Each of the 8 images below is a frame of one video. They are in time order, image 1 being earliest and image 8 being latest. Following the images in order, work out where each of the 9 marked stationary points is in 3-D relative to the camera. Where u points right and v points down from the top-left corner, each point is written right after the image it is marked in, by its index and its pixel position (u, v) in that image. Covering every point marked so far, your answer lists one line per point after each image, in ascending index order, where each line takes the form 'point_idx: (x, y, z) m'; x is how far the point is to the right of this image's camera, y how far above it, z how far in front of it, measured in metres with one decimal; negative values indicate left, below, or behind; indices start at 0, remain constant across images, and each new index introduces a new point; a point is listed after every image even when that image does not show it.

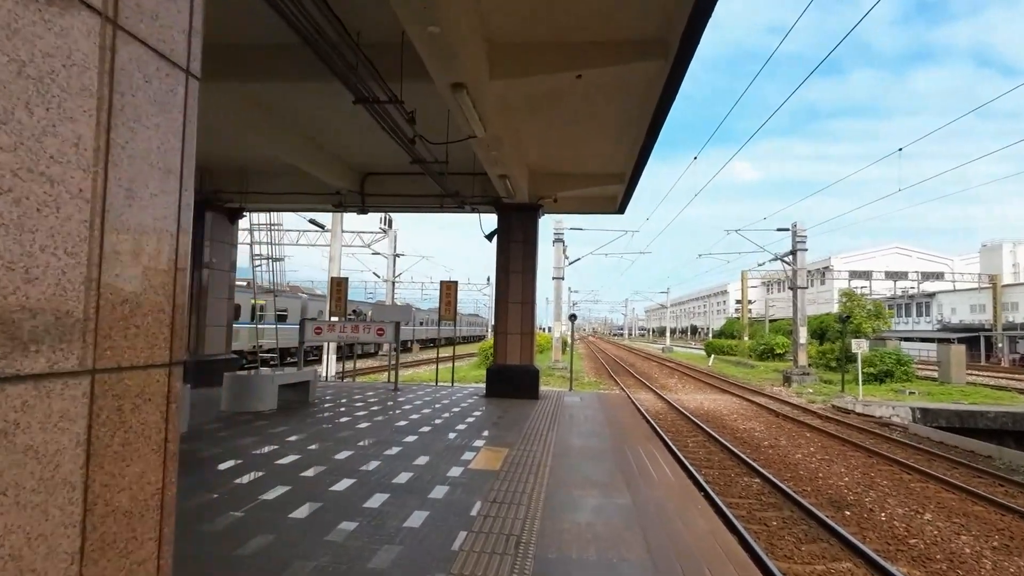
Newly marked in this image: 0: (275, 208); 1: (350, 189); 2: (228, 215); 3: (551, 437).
0: (-4.9, +1.7, +11.2) m
1: (-3.1, +1.9, +10.3) m
2: (-6.1, +1.6, +11.5) m
3: (+0.5, -1.8, +6.4) m
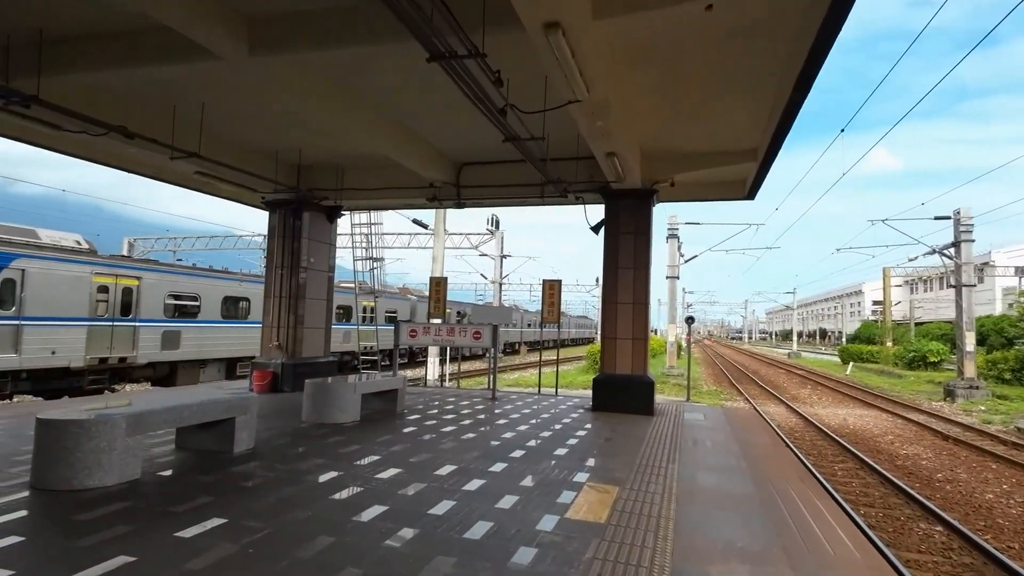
0: (-2.8, +1.7, +10.9) m
1: (-1.2, +1.9, +9.6) m
2: (-3.9, +1.6, +11.4) m
3: (+1.5, -1.8, +5.1) m
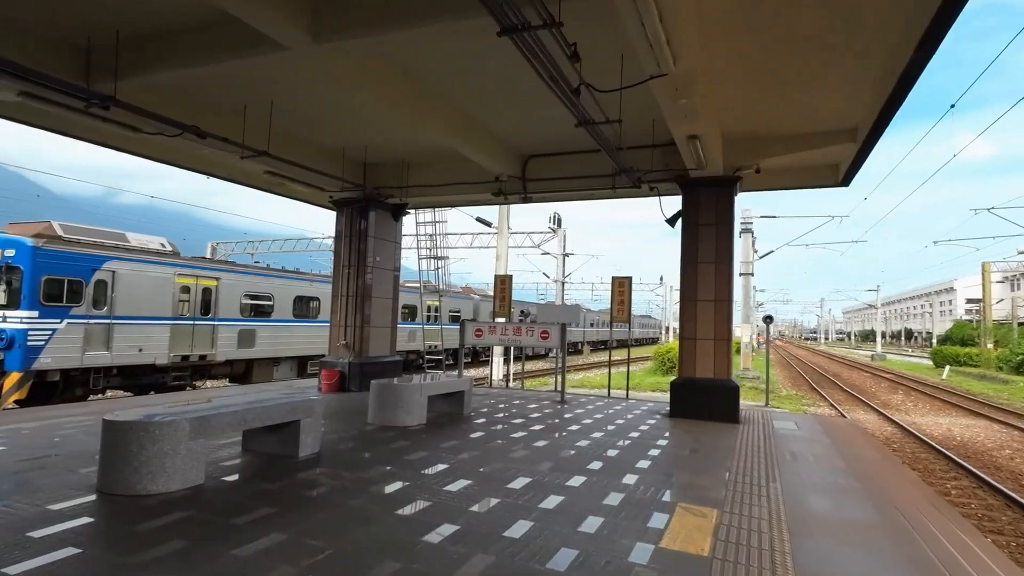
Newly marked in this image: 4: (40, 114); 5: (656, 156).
0: (-1.5, +1.7, +10.7) m
1: (0.0, +2.0, +9.3) m
2: (-2.5, +1.6, +11.3) m
3: (+2.2, -1.7, +4.5) m
4: (-6.5, +2.4, +7.4) m
5: (+2.1, +2.0, +7.9) m
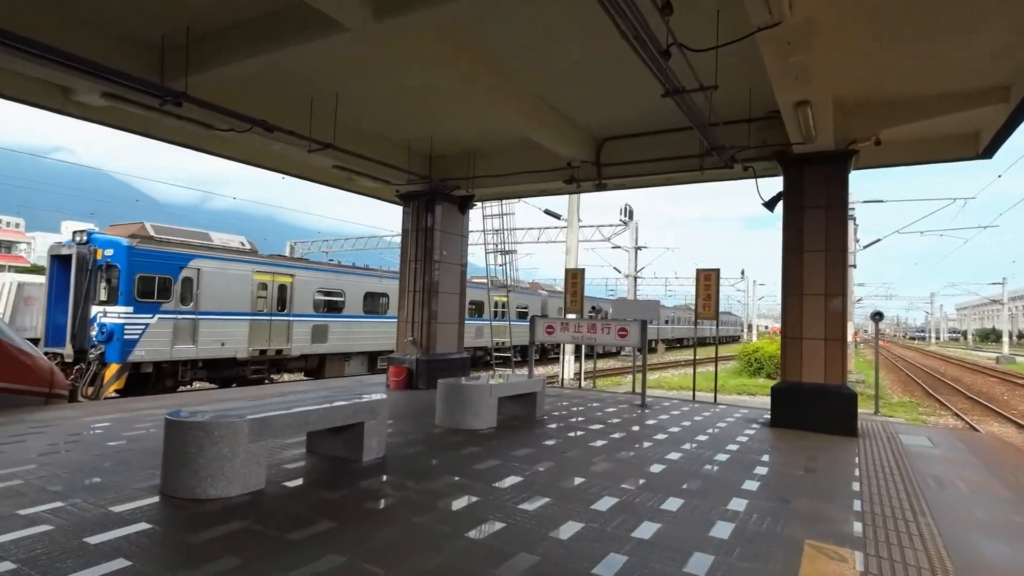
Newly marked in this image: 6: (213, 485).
0: (-0.1, +1.8, +10.2) m
1: (+1.2, +2.1, +8.6) m
2: (-1.0, +1.7, +11.0) m
3: (+2.8, -1.6, +3.7) m
4: (-5.5, +2.5, +7.6) m
5: (+3.1, +2.1, +7.1) m
6: (-2.0, -1.3, +3.7) m
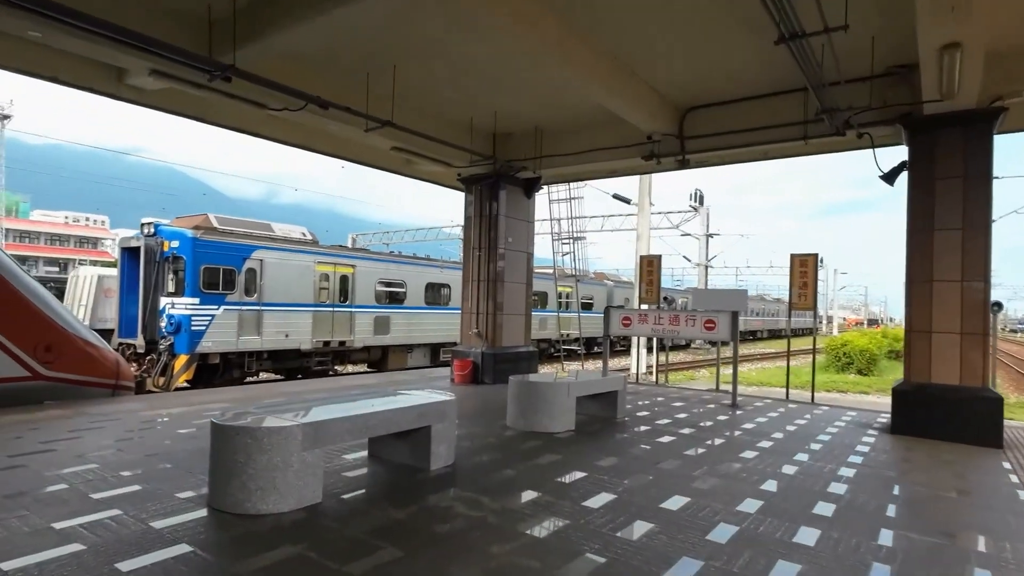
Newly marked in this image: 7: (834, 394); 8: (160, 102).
0: (+1.1, +2.0, +9.5) m
1: (+2.2, +2.3, +7.8) m
2: (+0.3, +1.9, +10.3) m
3: (+3.3, -1.5, +2.7) m
4: (-4.5, +2.6, +7.4) m
5: (+4.0, +2.2, +6.0) m
6: (-1.5, -1.3, +3.2) m
7: (+8.7, -2.9, +14.5) m
8: (-4.8, +2.5, +7.2) m
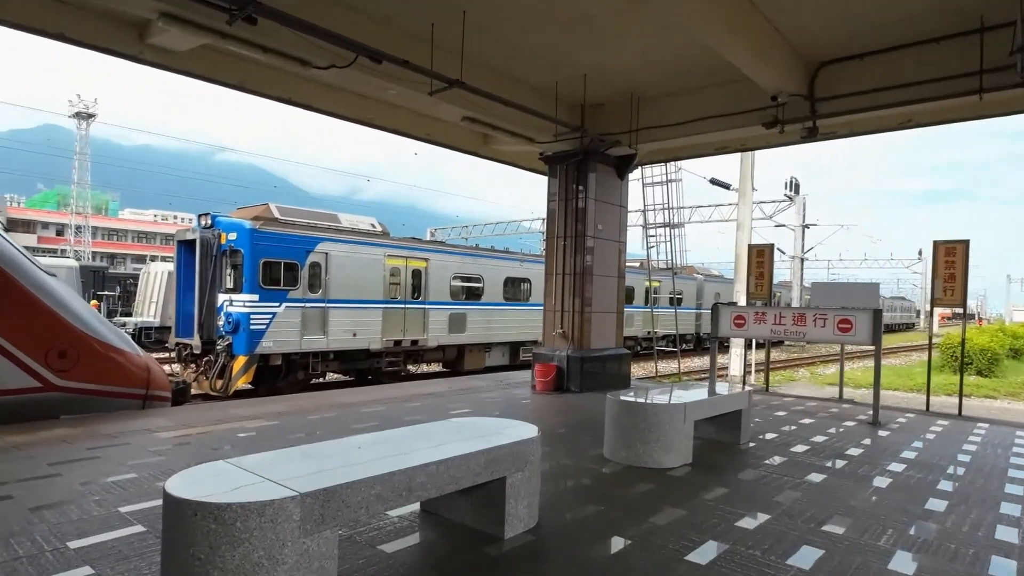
0: (+2.3, +2.2, +7.9) m
1: (+3.2, +2.4, +6.0) m
2: (+1.6, +2.0, +8.8) m
3: (+3.7, -1.4, +0.9) m
4: (-3.5, +2.7, +6.5) m
5: (+4.8, +2.3, +4.0) m
6: (-1.0, -1.2, +2.0) m
7: (+10.5, -2.7, +11.9) m
8: (-3.8, +2.6, +6.3) m
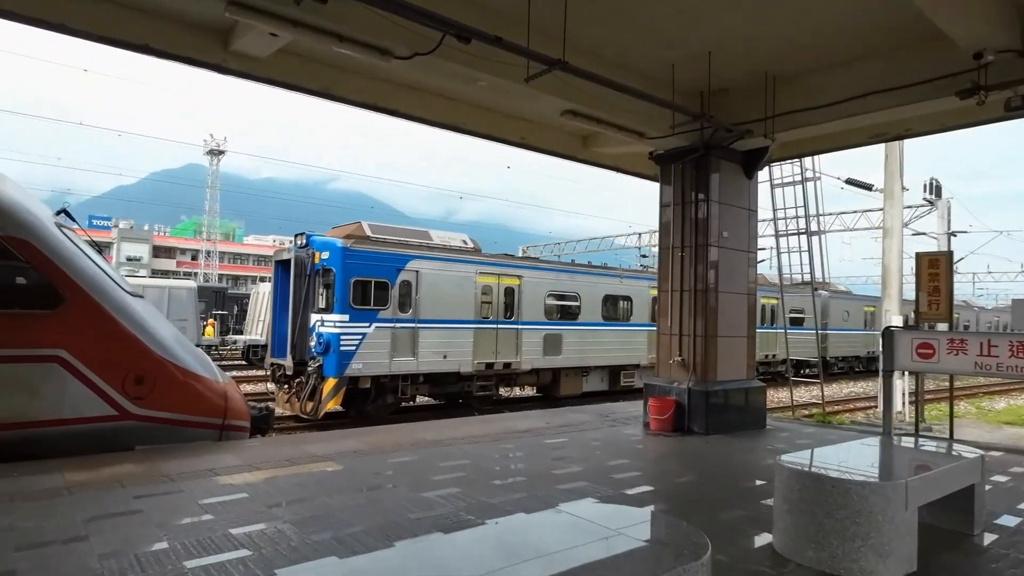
0: (+3.7, +1.9, +6.3) m
1: (+4.2, +2.2, +4.3) m
2: (+3.1, +1.7, +7.4) m
3: (+3.8, -1.4, -0.9) m
4: (-2.4, +2.4, +6.0) m
5: (+5.4, +2.2, +2.1) m
6: (-0.6, -1.3, +0.9) m
7: (+12.4, -3.0, +8.7) m
8: (-2.6, +2.4, +5.8) m
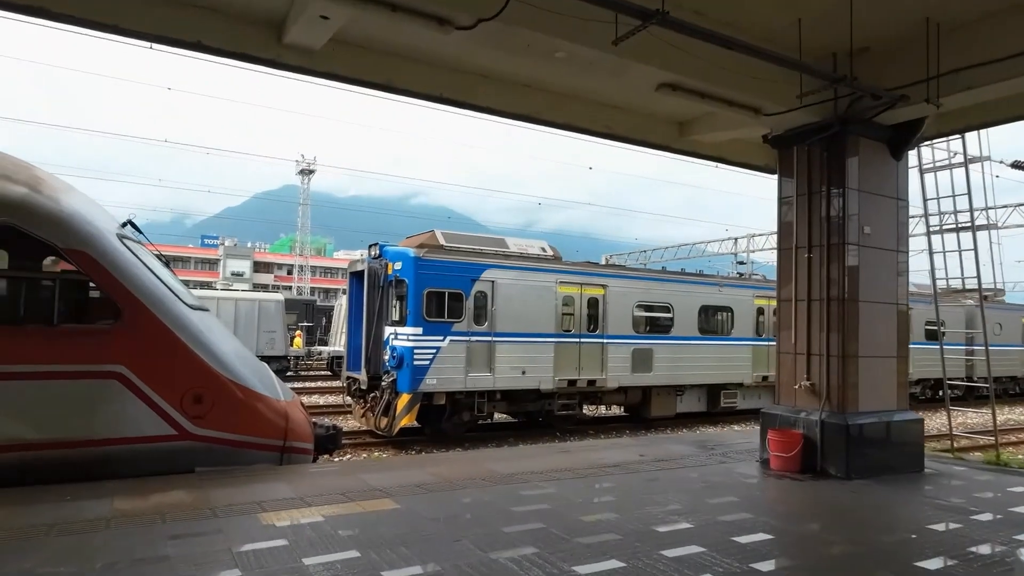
0: (+4.5, +1.9, +4.8) m
1: (+4.7, +2.2, +2.8) m
2: (+4.1, +1.7, +5.9) m
3: (+3.6, -1.3, -2.5) m
4: (-1.5, +2.3, +5.4) m
5: (+5.6, +2.3, +0.4) m
6: (-0.6, -1.3, +0.1) m
7: (+13.5, -3.0, +5.7) m
8: (-1.8, +2.3, +5.3) m
